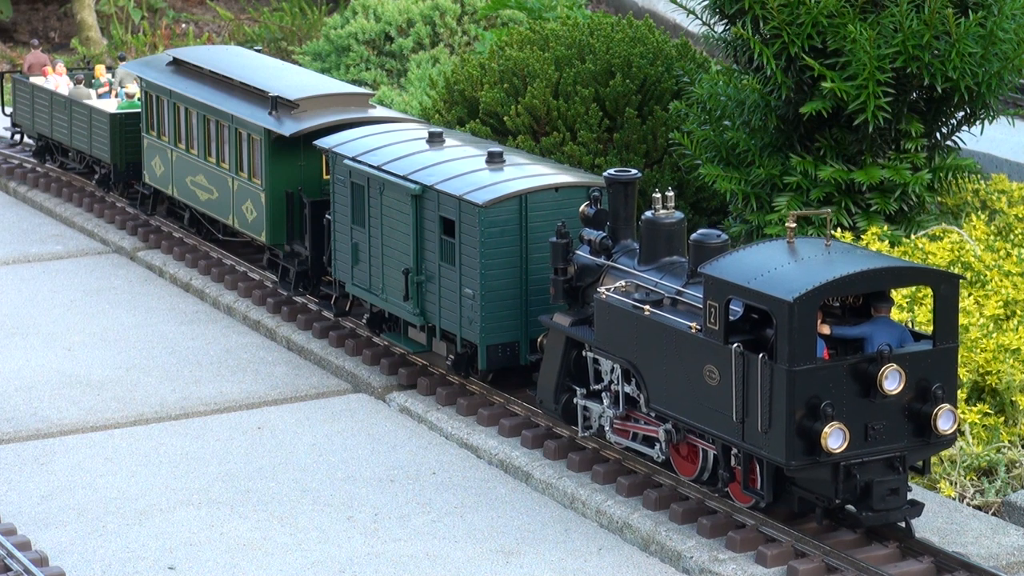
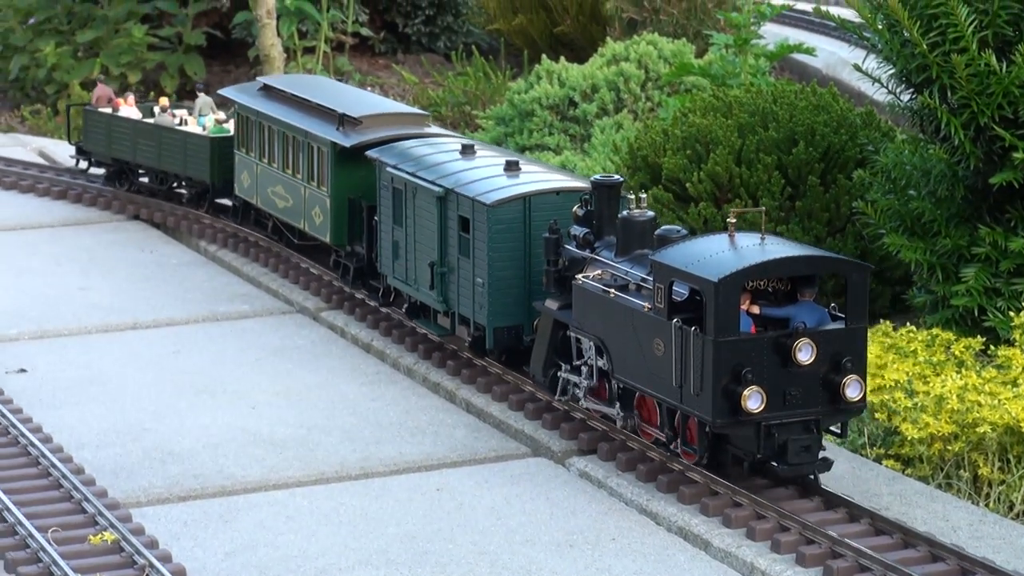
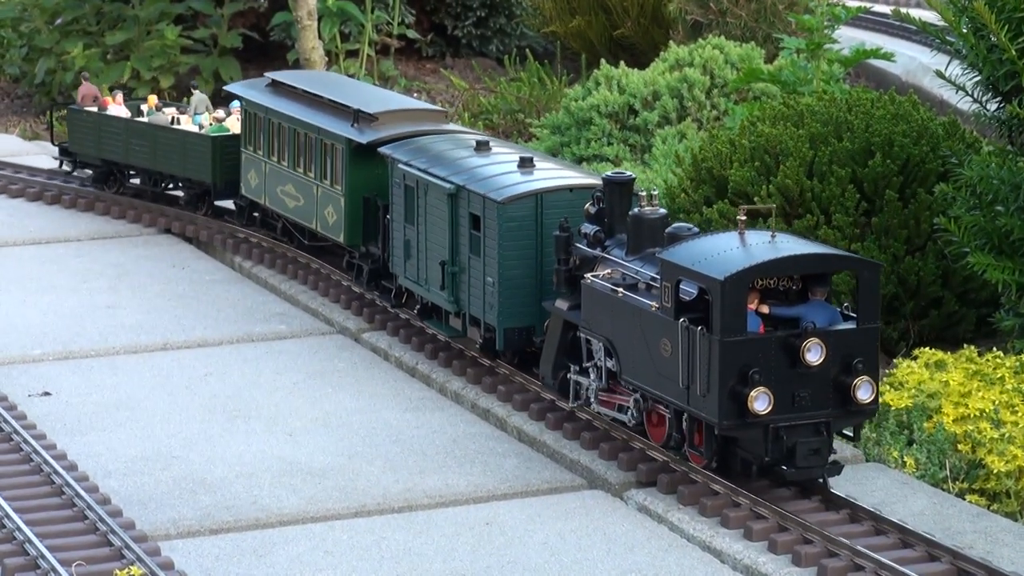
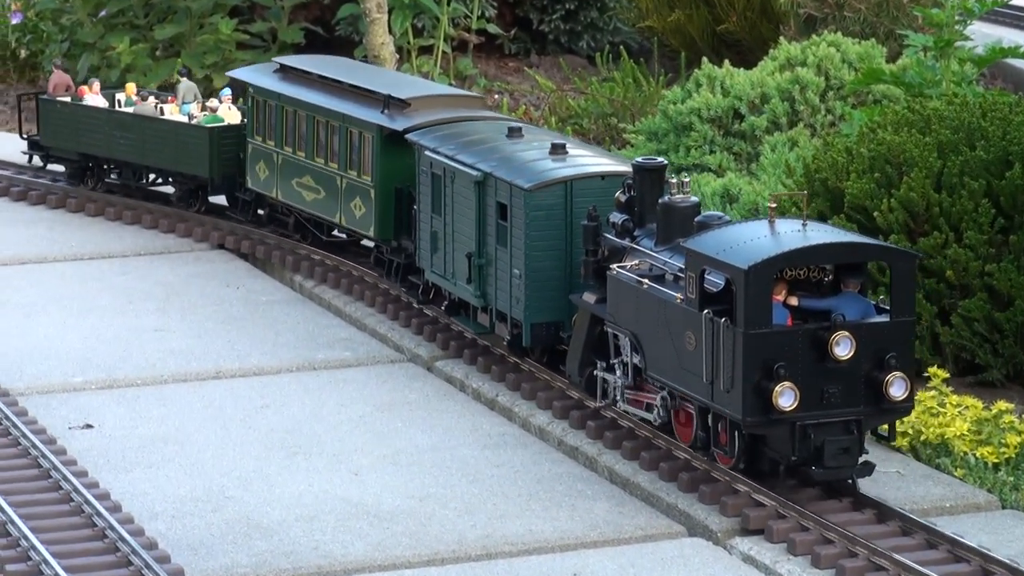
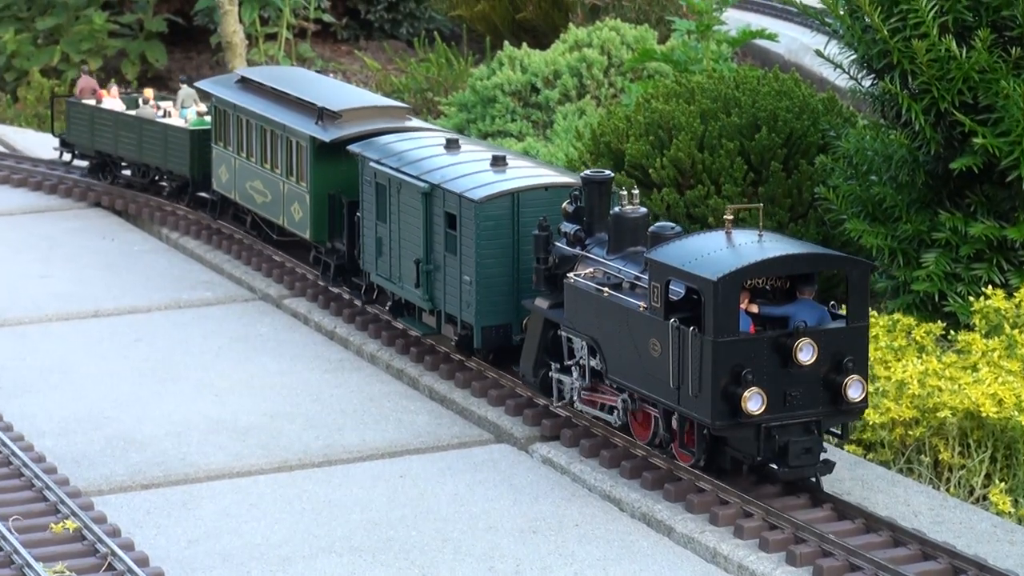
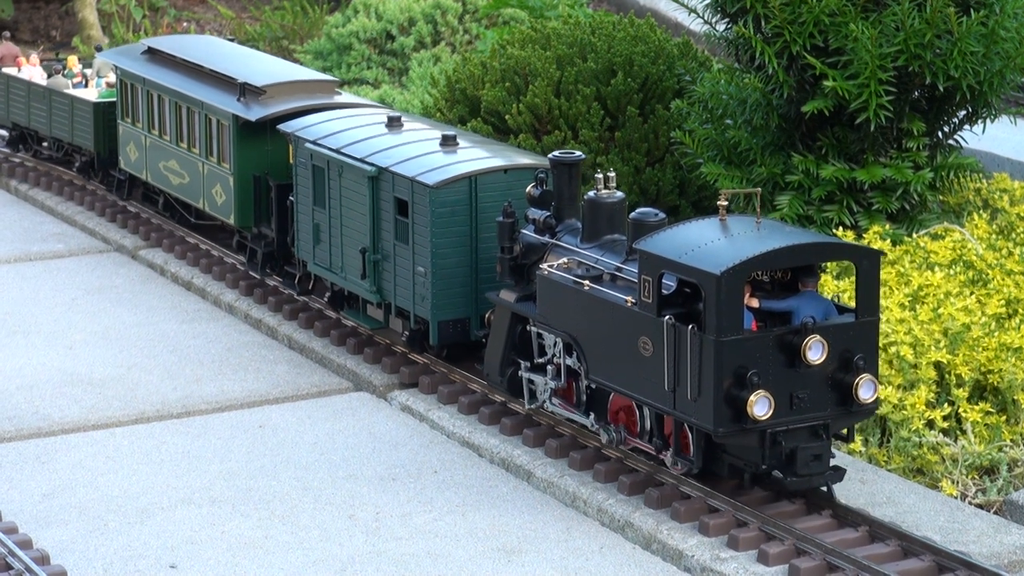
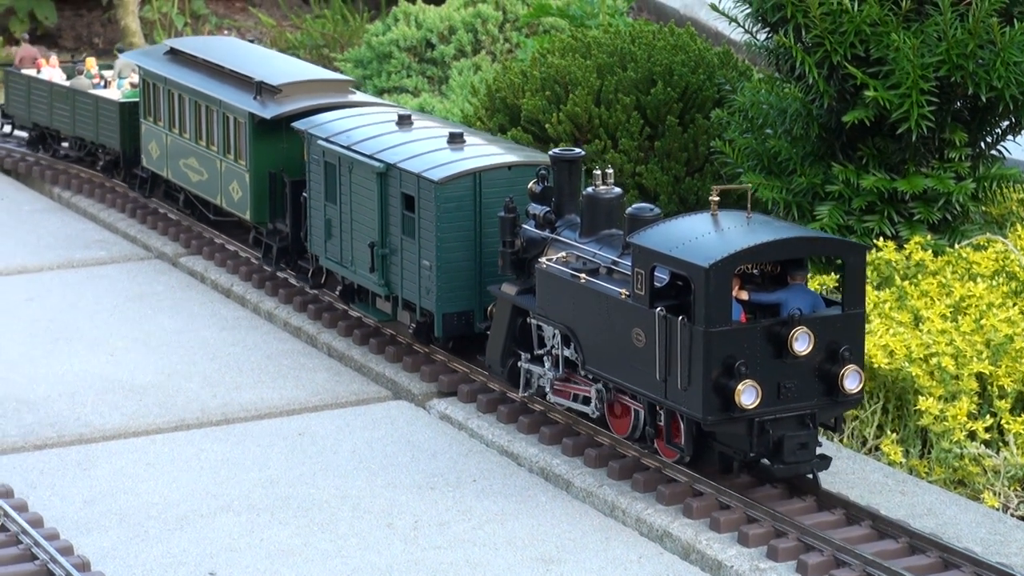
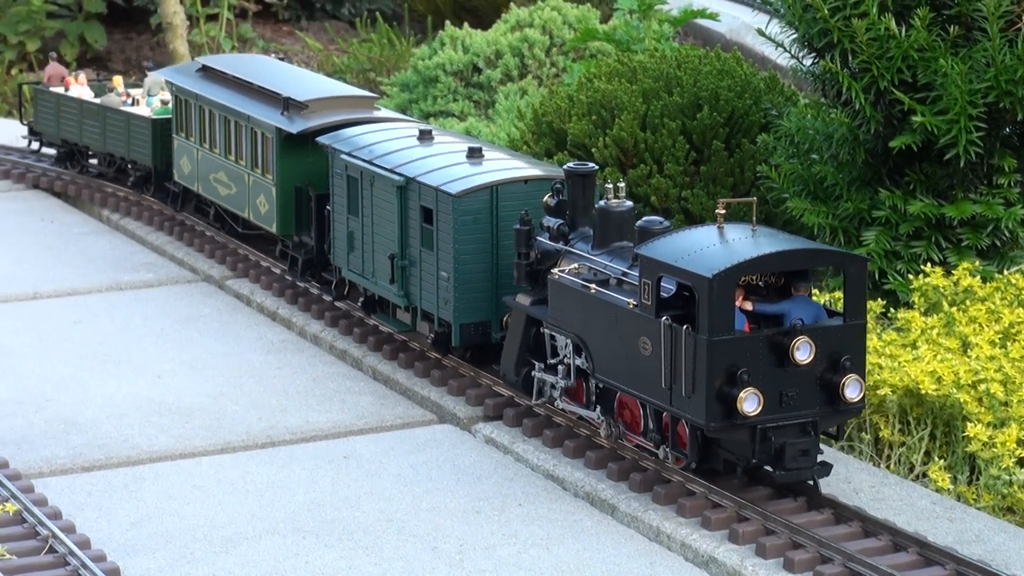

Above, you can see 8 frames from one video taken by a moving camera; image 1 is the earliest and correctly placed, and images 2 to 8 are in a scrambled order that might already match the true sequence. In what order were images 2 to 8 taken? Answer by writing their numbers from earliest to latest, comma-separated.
6, 7, 8, 5, 2, 3, 4
